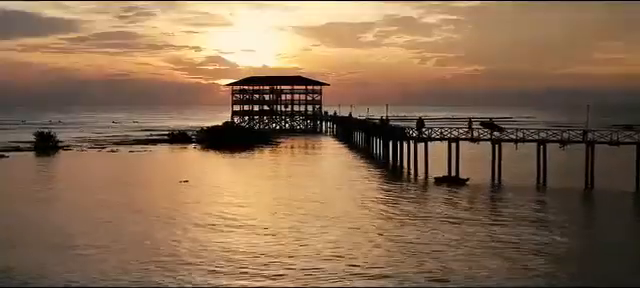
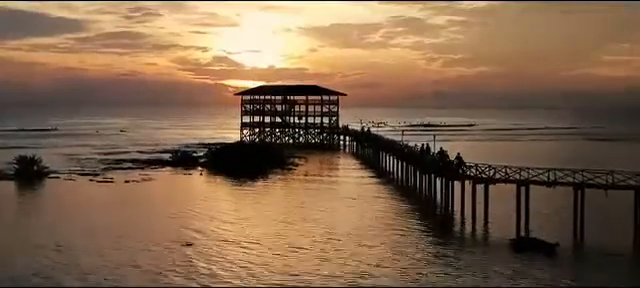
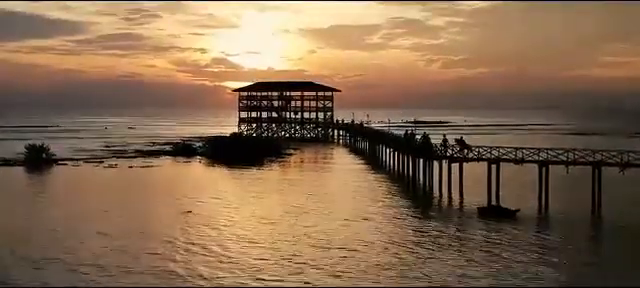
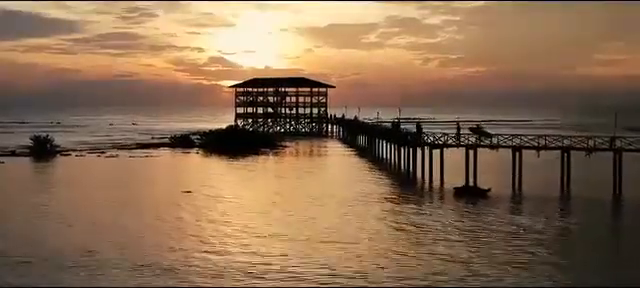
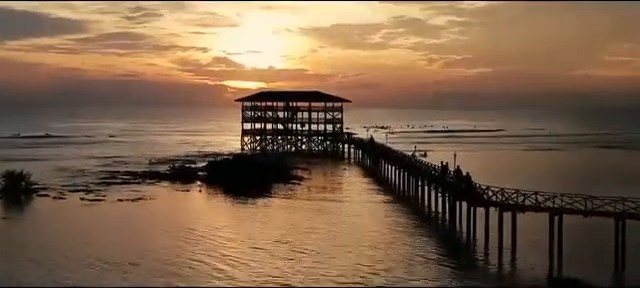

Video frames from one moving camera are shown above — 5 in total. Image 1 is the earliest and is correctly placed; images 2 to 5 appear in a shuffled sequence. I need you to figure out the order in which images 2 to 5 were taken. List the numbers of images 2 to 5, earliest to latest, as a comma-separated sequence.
4, 3, 2, 5
